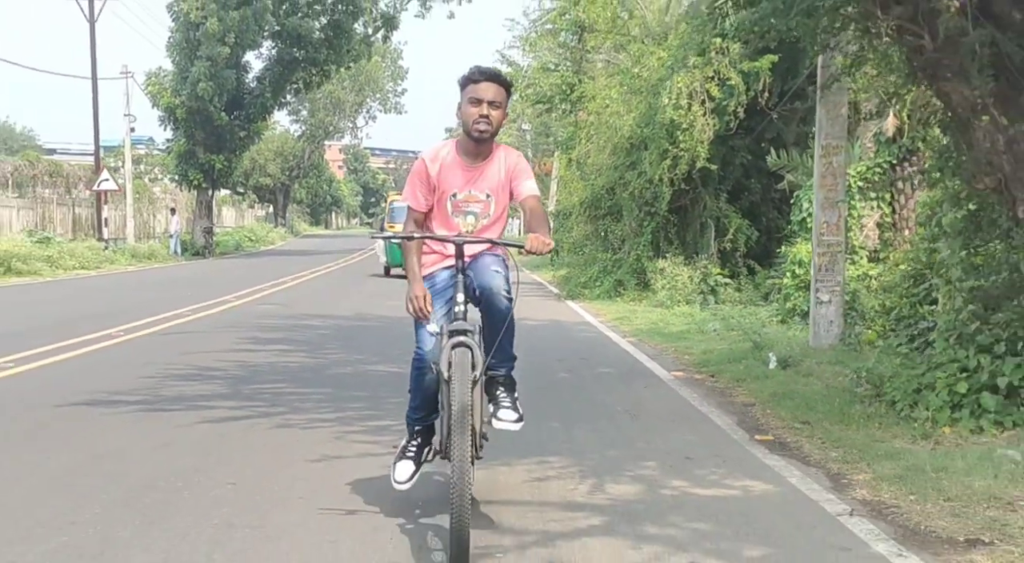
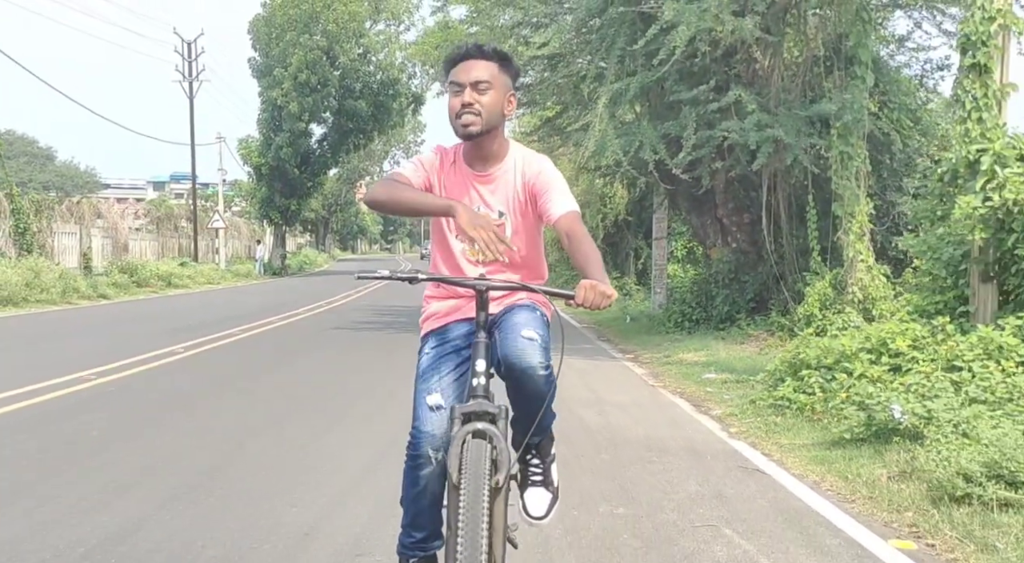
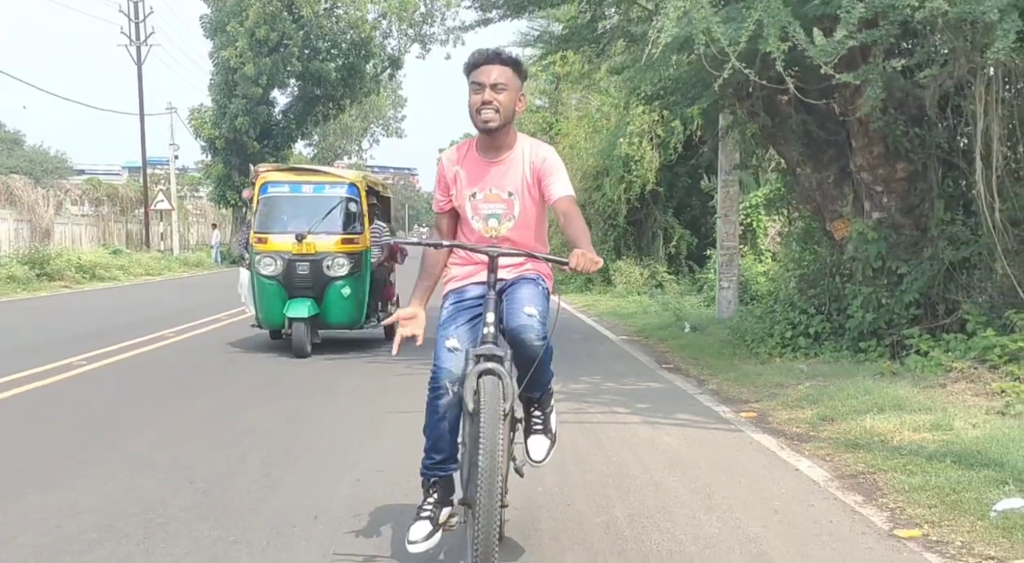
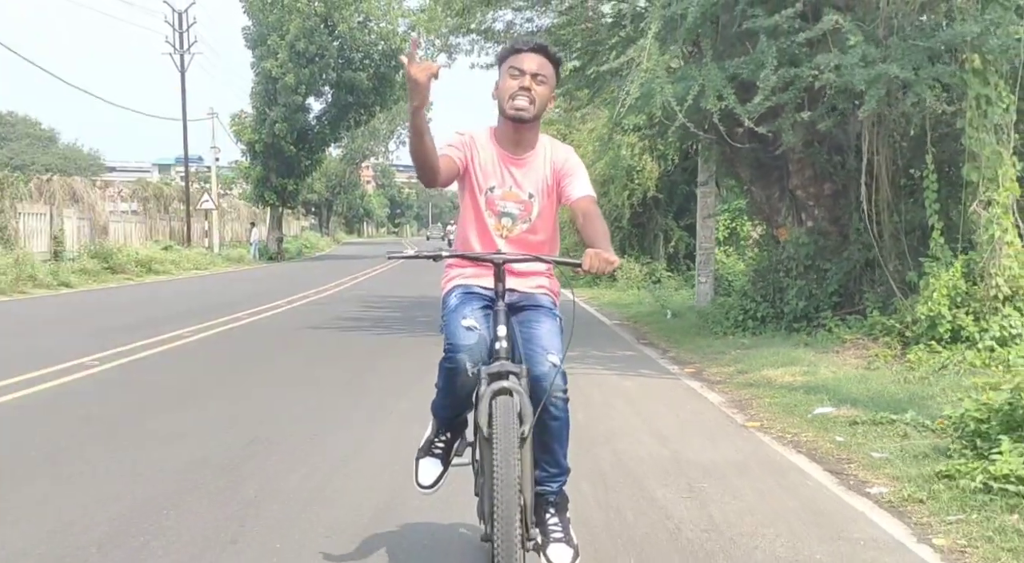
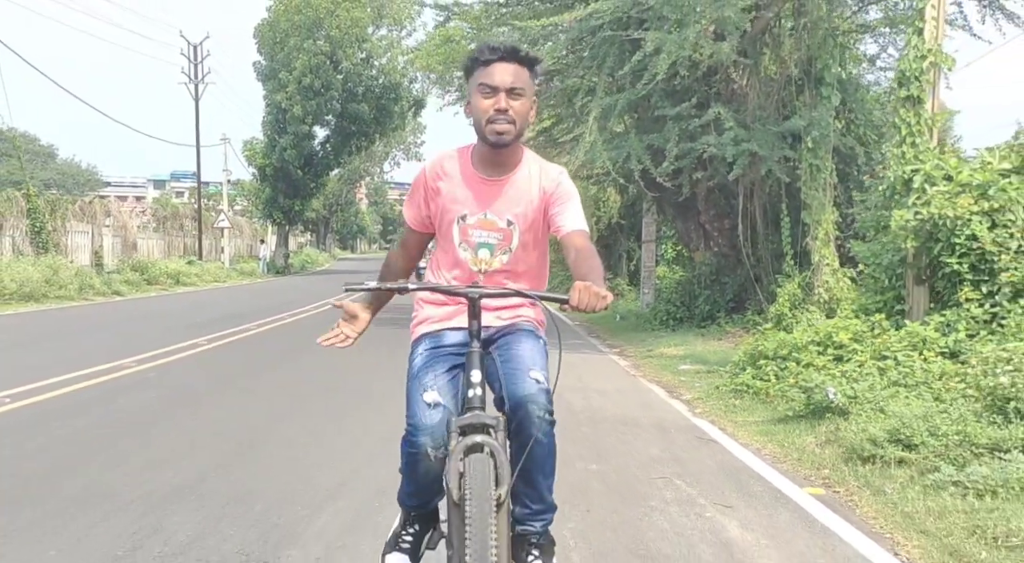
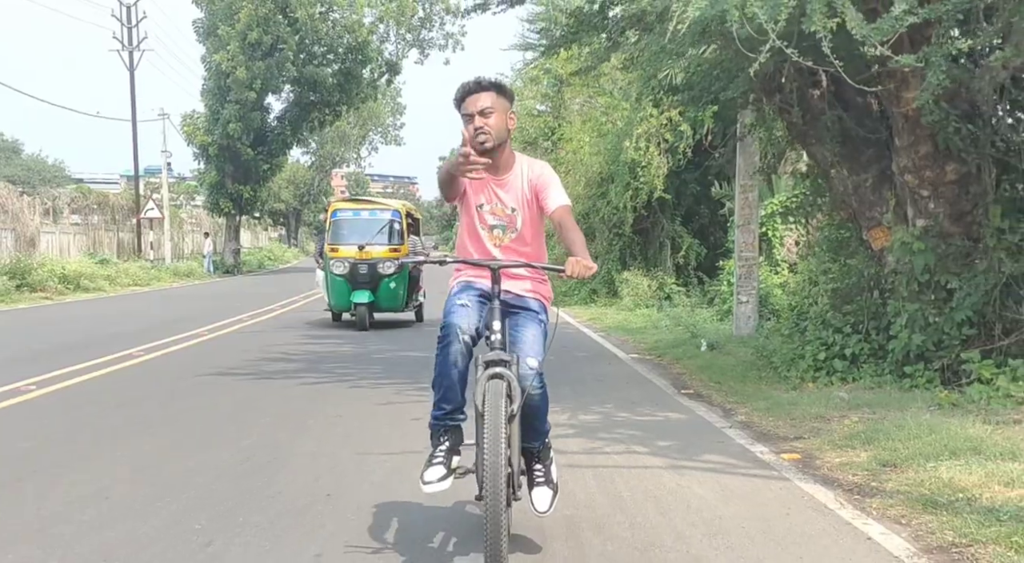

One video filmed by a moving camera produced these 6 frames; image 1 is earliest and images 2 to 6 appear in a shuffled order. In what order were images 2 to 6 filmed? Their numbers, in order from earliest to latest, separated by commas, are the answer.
6, 3, 4, 2, 5
